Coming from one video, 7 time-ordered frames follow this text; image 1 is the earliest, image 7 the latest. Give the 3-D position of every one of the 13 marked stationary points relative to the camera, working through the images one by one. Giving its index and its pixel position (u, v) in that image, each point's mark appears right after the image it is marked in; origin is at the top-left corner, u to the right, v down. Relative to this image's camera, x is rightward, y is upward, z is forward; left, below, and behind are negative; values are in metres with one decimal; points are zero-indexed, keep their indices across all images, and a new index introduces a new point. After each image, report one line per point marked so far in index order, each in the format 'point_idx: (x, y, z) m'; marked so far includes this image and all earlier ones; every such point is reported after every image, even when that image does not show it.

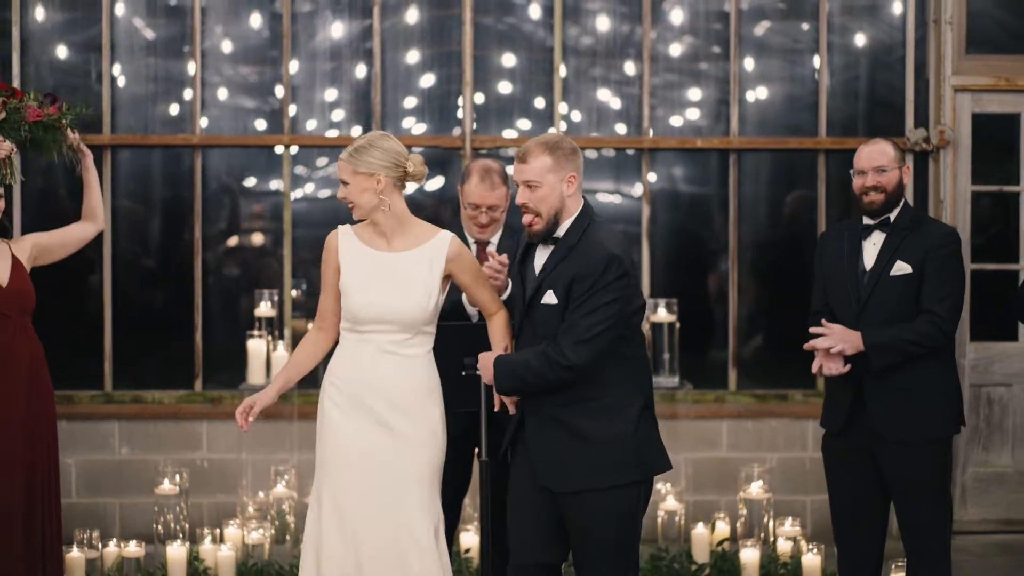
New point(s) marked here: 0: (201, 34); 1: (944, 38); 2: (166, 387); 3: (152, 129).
0: (-1.4, +1.2, +5.5) m
1: (+1.9, +1.1, +5.6) m
2: (-1.6, -0.4, +5.6) m
3: (-1.6, +0.7, +5.5) m
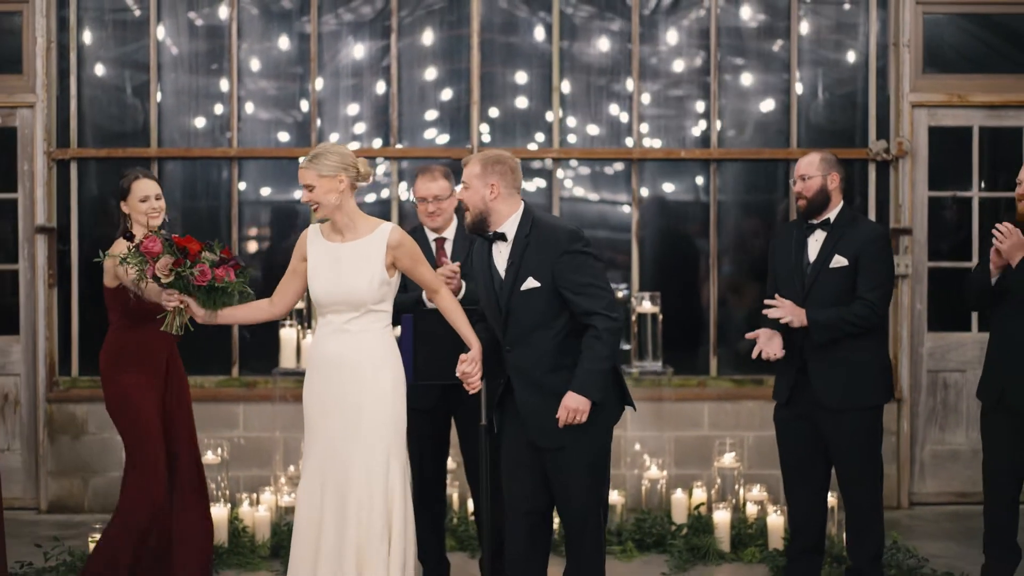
0: (-1.4, +1.2, +6.2) m
1: (+2.0, +1.2, +6.2) m
2: (-1.6, -0.4, +6.2) m
3: (-1.6, +0.7, +6.2) m
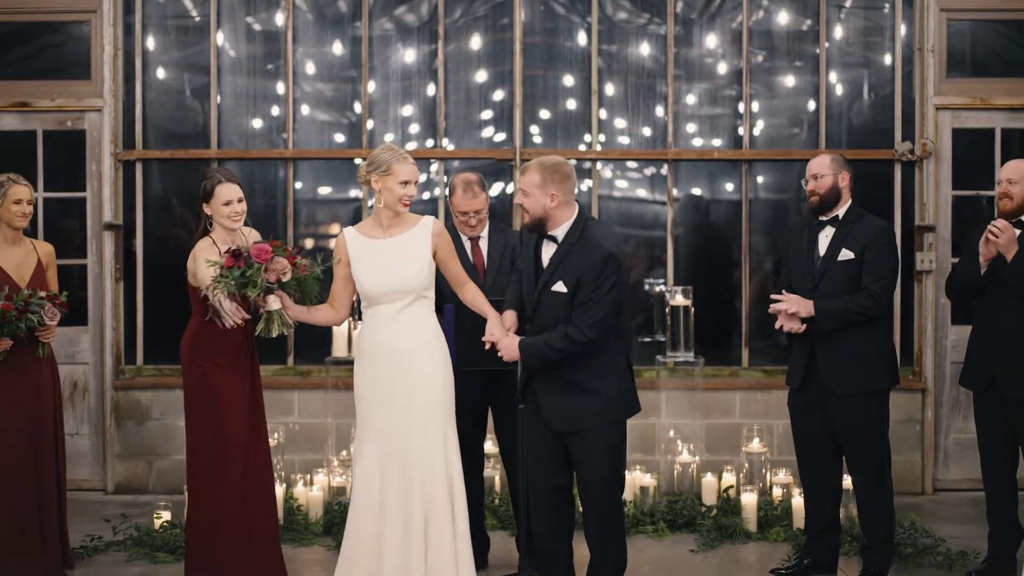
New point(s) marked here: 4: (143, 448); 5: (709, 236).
0: (-1.2, +1.3, +6.6) m
1: (+2.2, +1.2, +6.4) m
2: (-1.3, -0.4, +6.6) m
3: (-1.4, +0.8, +6.6) m
4: (-2.0, -0.9, +6.6) m
5: (+1.0, +0.3, +6.5) m
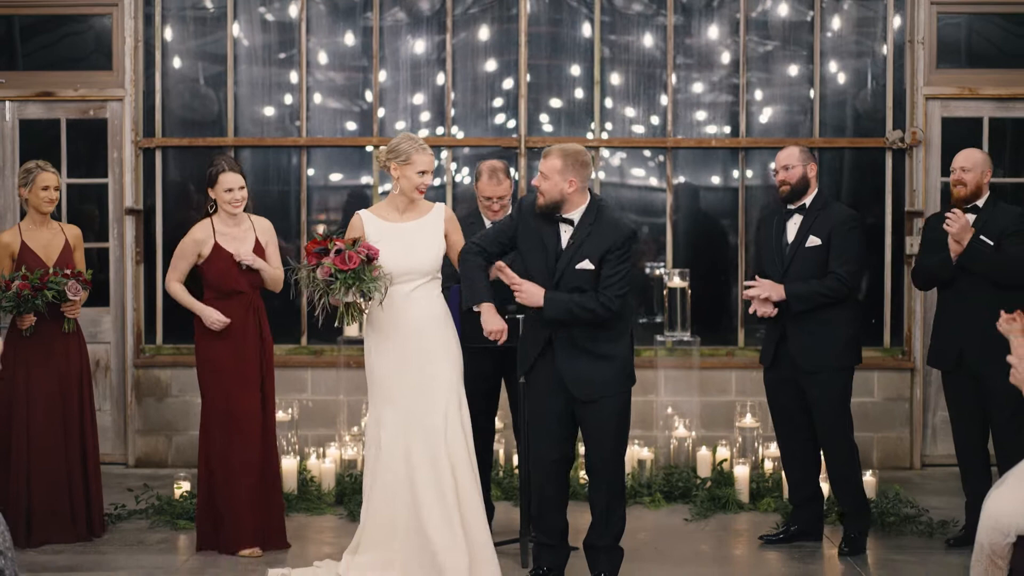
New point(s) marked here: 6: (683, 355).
0: (-1.2, +1.4, +6.8) m
1: (+2.2, +1.3, +6.7) m
2: (-1.3, -0.3, +6.9) m
3: (-1.4, +0.9, +6.9) m
4: (-2.0, -0.8, +6.8) m
5: (+1.1, +0.4, +6.7) m
6: (+0.9, -0.3, +6.2) m
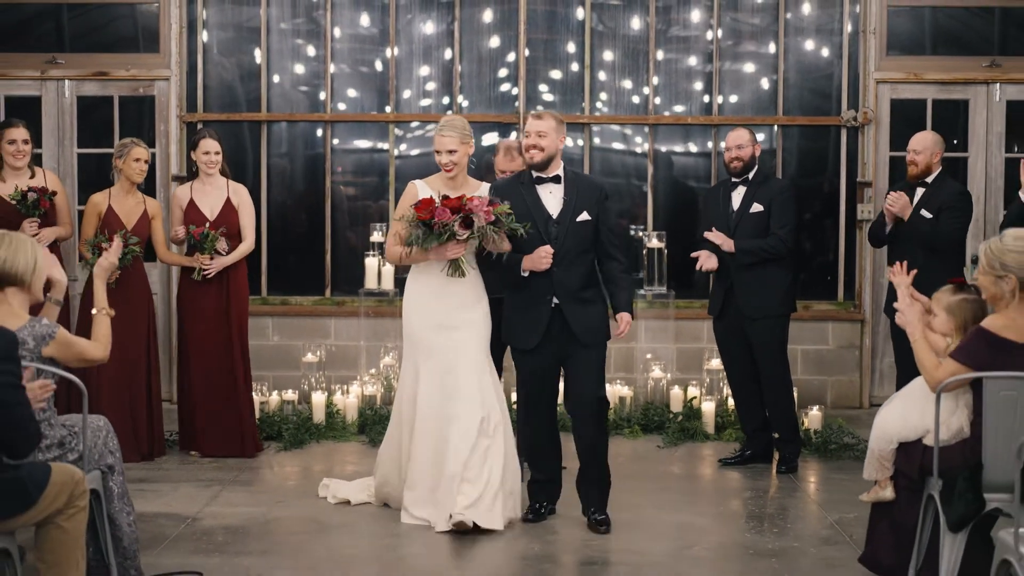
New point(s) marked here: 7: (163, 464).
0: (-1.1, +1.6, +7.7) m
1: (+2.2, +1.5, +7.5) m
2: (-1.3, 0.0, +7.8) m
3: (-1.4, +1.1, +7.7) m
4: (-2.0, -0.5, +7.8) m
5: (+1.1, +0.6, +7.6) m
6: (+0.9, -0.1, +7.1) m
7: (-1.8, -0.9, +6.1) m
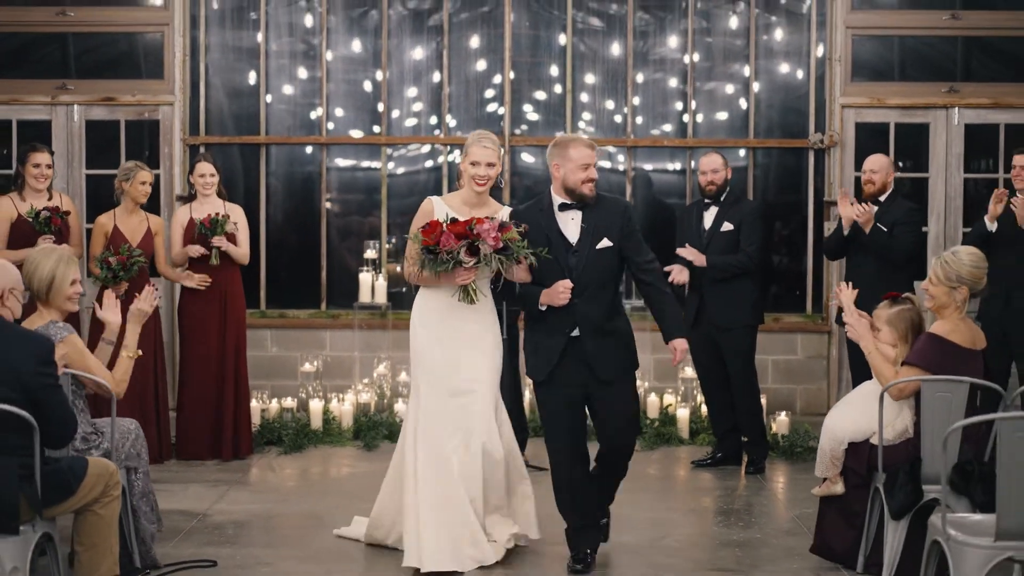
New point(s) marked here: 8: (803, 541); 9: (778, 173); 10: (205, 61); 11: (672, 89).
0: (-1.2, +1.5, +8.1) m
1: (+2.1, +1.4, +8.0) m
2: (-1.4, -0.1, +8.2) m
3: (-1.5, +1.0, +8.1) m
4: (-2.1, -0.6, +8.2) m
5: (+1.0, +0.5, +8.1) m
6: (+0.8, -0.2, +7.5) m
7: (-1.8, -1.0, +6.5) m
8: (+1.2, -1.0, +5.1) m
9: (+1.8, +0.8, +8.2) m
10: (-2.1, +1.5, +8.1) m
11: (+1.1, +1.3, +8.1) m
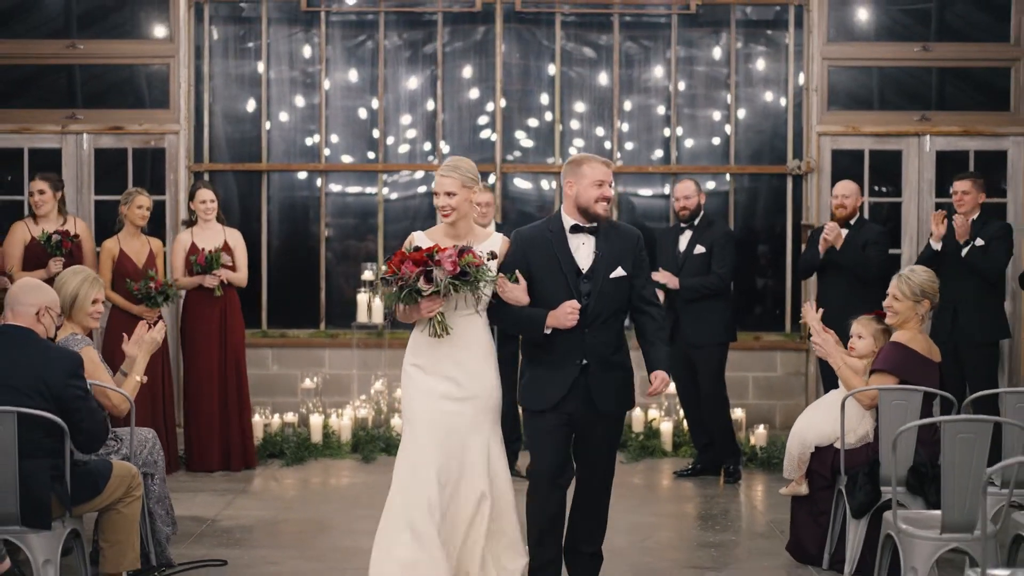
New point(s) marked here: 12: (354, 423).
0: (-1.3, +1.4, +8.5) m
1: (+2.1, +1.3, +8.4) m
2: (-1.5, -0.3, +8.5) m
3: (-1.5, +0.9, +8.5) m
4: (-2.1, -0.7, +8.5) m
5: (+0.9, +0.4, +8.4) m
6: (+0.7, -0.3, +7.8) m
7: (-1.9, -1.1, +6.8) m
8: (+1.2, -1.1, +5.4) m
9: (+1.7, +0.6, +8.6) m
10: (-2.1, +1.3, +8.5) m
11: (+1.0, +1.1, +8.5) m
12: (-1.0, -0.9, +7.8) m
